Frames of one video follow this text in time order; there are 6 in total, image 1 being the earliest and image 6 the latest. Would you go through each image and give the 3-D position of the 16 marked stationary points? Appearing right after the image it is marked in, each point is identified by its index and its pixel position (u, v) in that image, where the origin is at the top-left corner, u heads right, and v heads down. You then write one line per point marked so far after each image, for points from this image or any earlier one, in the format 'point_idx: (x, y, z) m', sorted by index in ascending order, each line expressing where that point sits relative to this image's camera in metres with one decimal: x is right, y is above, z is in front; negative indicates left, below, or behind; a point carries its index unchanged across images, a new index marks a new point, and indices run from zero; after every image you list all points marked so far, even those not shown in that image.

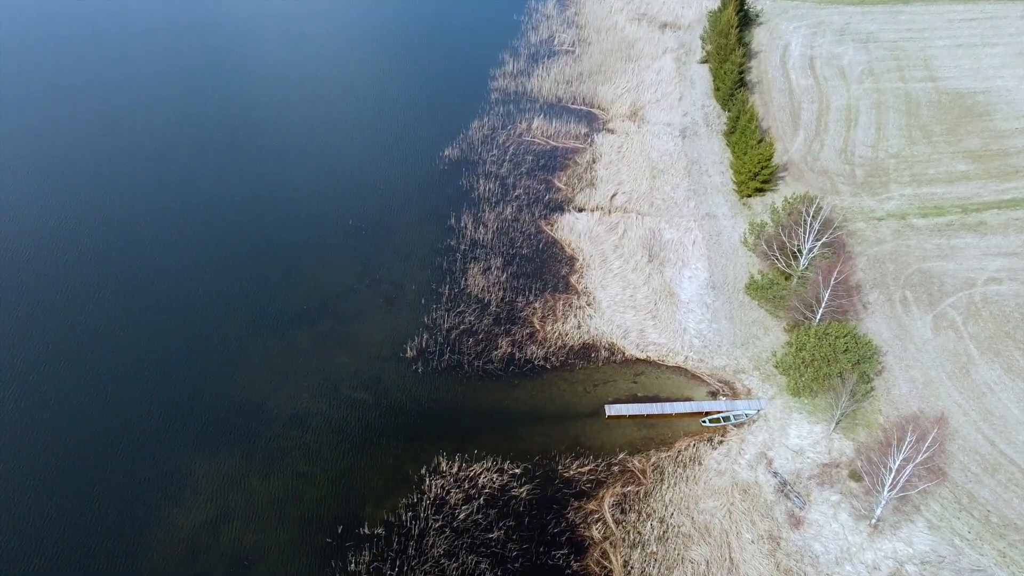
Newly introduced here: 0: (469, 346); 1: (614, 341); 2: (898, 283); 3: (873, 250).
0: (-0.9, -1.3, +17.9) m
1: (+2.2, -1.2, +18.0) m
2: (+8.6, +0.1, +18.8) m
3: (+8.4, +0.9, +19.7) m
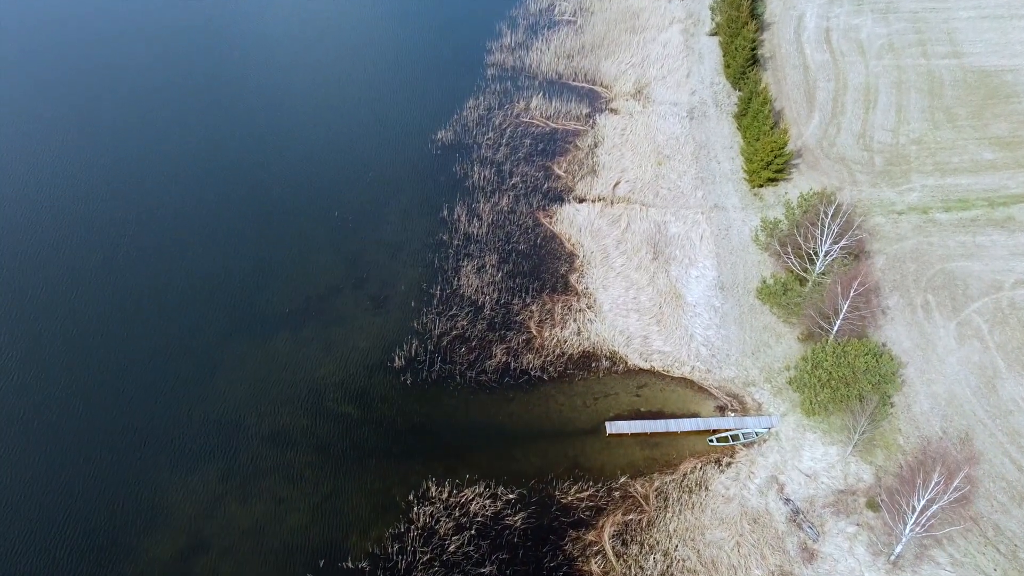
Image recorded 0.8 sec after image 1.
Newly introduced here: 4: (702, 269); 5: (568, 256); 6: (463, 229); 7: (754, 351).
0: (-1.0, -1.4, +16.8) m
1: (+2.1, -1.3, +16.9) m
2: (+8.5, +0.1, +17.6) m
3: (+8.3, +0.9, +18.4) m
4: (+4.2, +0.4, +18.5) m
5: (+1.3, +0.7, +19.0) m
6: (-1.1, +1.4, +19.6) m
7: (+4.8, -1.2, +16.6) m
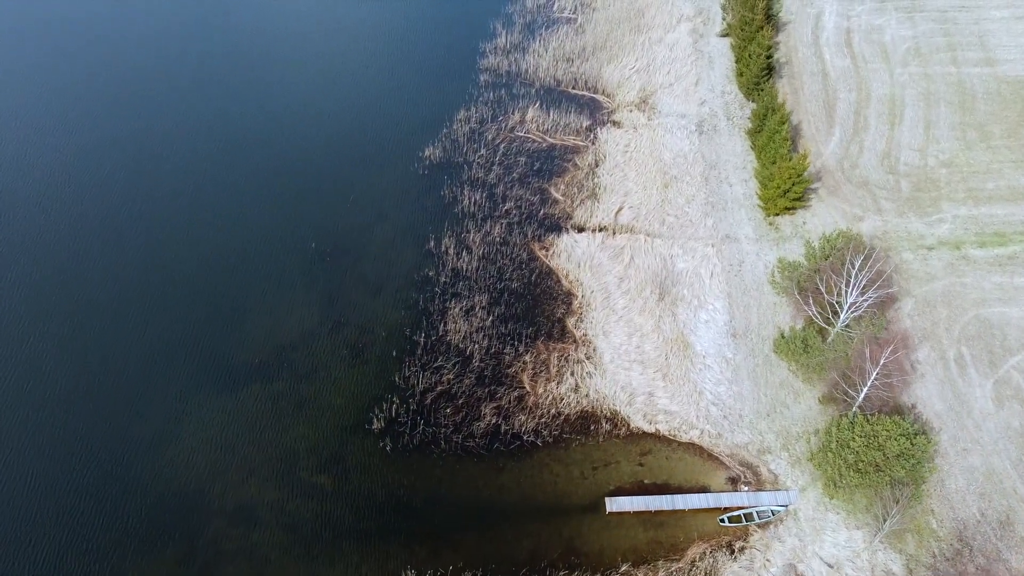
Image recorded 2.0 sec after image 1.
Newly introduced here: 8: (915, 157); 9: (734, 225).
0: (-1.2, -2.3, +15.2) m
1: (+1.9, -2.2, +15.4) m
2: (+8.3, -0.9, +15.9) m
3: (+8.1, 0.0, +16.8) m
4: (+4.0, -0.5, +16.9) m
5: (+1.1, -0.2, +17.4) m
6: (-1.3, +0.5, +18.0) m
7: (+4.6, -2.2, +15.1) m
8: (+9.4, +3.1, +19.7) m
9: (+4.9, +1.4, +18.7) m
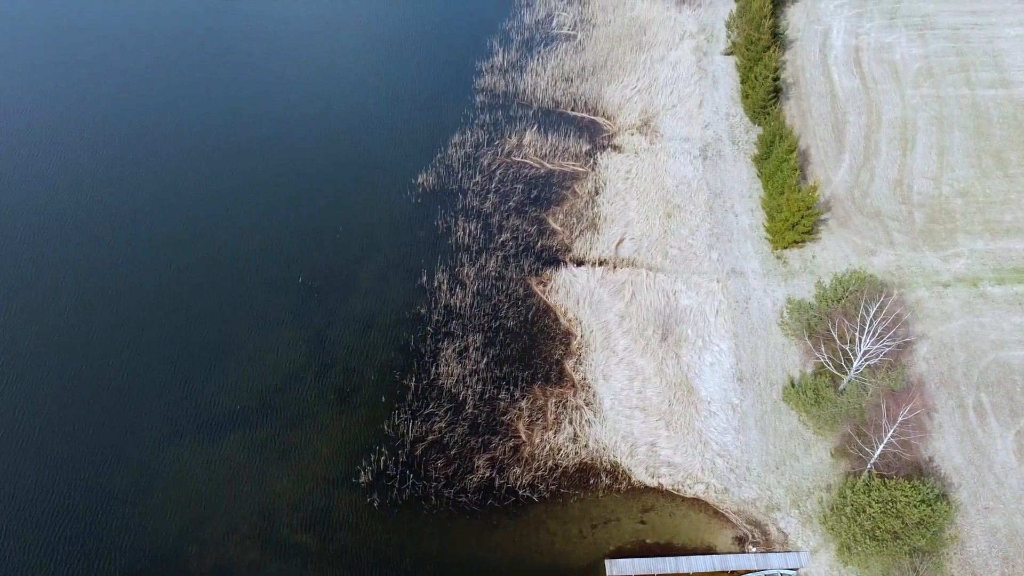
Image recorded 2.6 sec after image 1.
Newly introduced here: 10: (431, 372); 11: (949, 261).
0: (-1.3, -3.1, +14.4) m
1: (+1.8, -3.0, +14.6) m
2: (+8.2, -1.7, +15.1) m
3: (+8.0, -0.8, +16.0) m
4: (+3.9, -1.3, +16.1) m
5: (+1.0, -0.9, +16.6) m
6: (-1.4, -0.2, +17.2) m
7: (+4.5, -3.0, +14.3) m
8: (+9.3, +2.3, +18.9) m
9: (+4.8, +0.6, +17.9) m
10: (-1.5, -1.6, +15.9) m
11: (+8.9, +0.6, +17.2) m
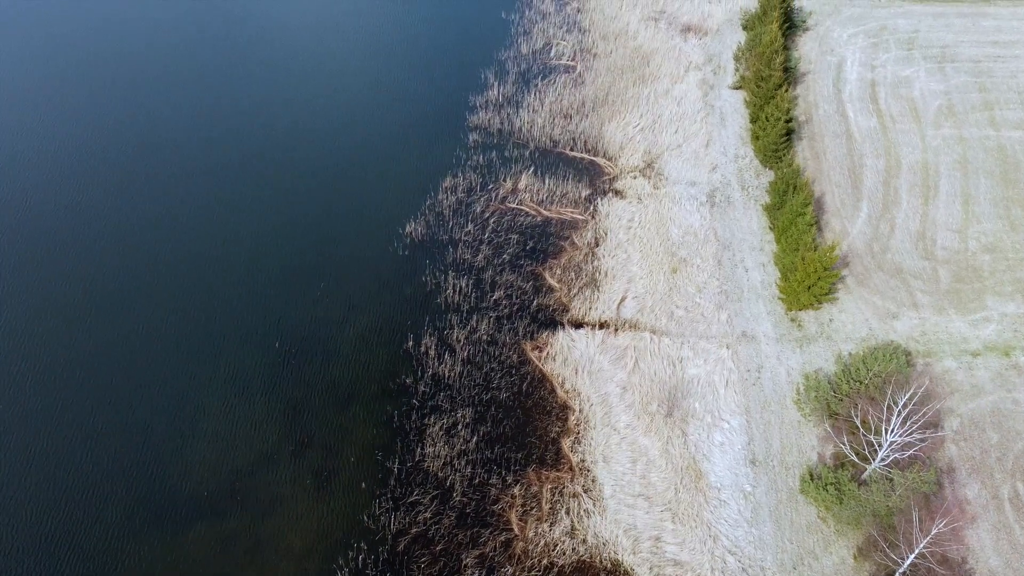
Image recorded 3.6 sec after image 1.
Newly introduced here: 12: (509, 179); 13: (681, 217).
0: (-1.4, -4.4, +13.1) m
1: (+1.7, -4.3, +13.3) m
2: (+8.1, -2.9, +13.8) m
3: (+7.9, -2.1, +14.7) m
4: (+3.8, -2.5, +14.8) m
5: (+0.9, -2.2, +15.3) m
6: (-1.5, -1.5, +15.9) m
7: (+4.4, -4.3, +13.0) m
8: (+9.2, +1.0, +17.5) m
9: (+4.7, -0.6, +16.6) m
10: (-1.7, -2.8, +14.6) m
11: (+8.8, -0.7, +15.9) m
12: (-0.1, +2.6, +20.0) m
13: (+3.8, +1.6, +18.9) m
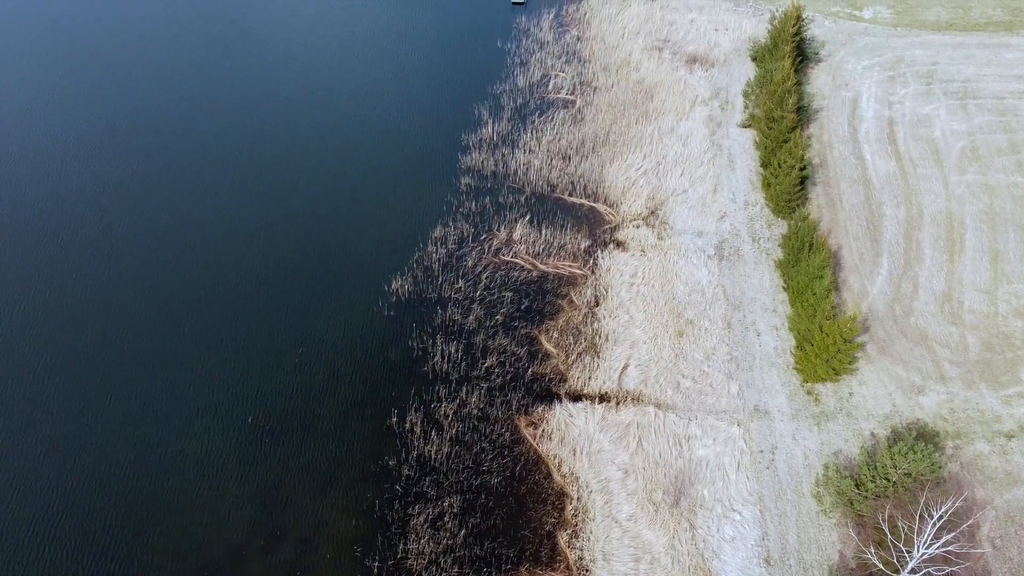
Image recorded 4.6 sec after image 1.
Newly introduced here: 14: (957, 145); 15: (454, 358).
0: (-1.6, -5.6, +11.9) m
1: (+1.5, -5.5, +12.0) m
2: (+8.0, -4.2, +12.5) m
3: (+7.8, -3.4, +13.4) m
4: (+3.6, -3.8, +13.5) m
5: (+0.8, -3.5, +14.0) m
6: (-1.7, -2.8, +14.6) m
7: (+4.2, -5.5, +11.7) m
8: (+9.1, -0.3, +16.3) m
9: (+4.6, -1.9, +15.3) m
10: (-1.8, -4.1, +13.3) m
11: (+8.7, -2.0, +14.6) m
12: (-0.2, +1.3, +18.7) m
13: (+3.7, +0.3, +17.6) m
14: (+10.4, +3.4, +19.8) m
15: (-1.1, -1.4, +16.0) m
